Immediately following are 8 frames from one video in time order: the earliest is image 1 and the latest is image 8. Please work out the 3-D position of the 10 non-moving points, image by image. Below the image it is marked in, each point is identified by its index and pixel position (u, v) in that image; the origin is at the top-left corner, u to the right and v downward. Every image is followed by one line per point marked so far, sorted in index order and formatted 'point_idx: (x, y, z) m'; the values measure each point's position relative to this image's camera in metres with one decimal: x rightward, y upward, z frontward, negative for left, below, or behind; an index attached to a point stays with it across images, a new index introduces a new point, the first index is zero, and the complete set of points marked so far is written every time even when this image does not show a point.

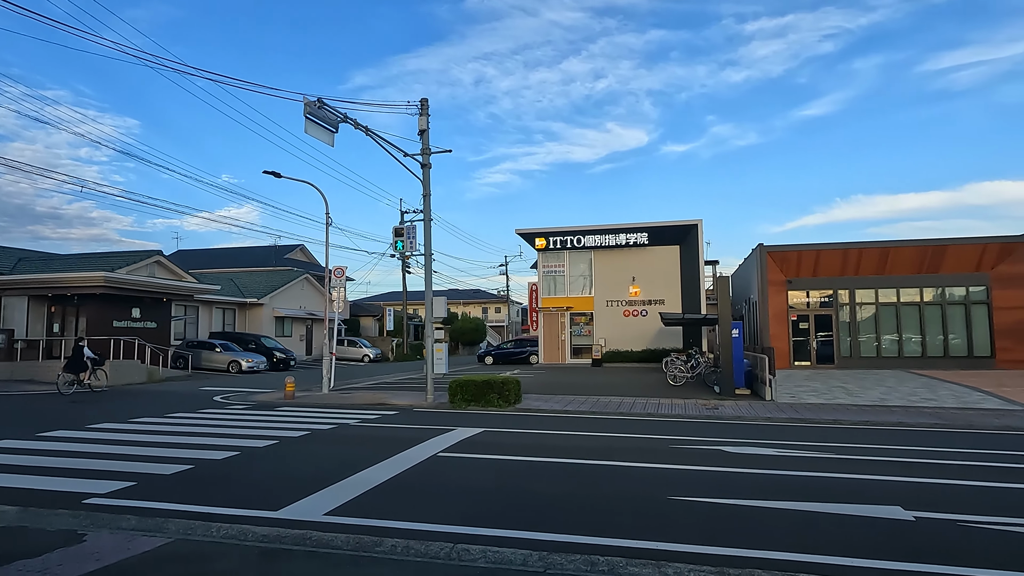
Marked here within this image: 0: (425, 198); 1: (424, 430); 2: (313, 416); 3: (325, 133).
0: (-2.4, +2.4, +17.8) m
1: (-1.7, -2.7, +12.6) m
2: (-4.5, -2.9, +15.1) m
3: (-4.0, +3.3, +14.2) m
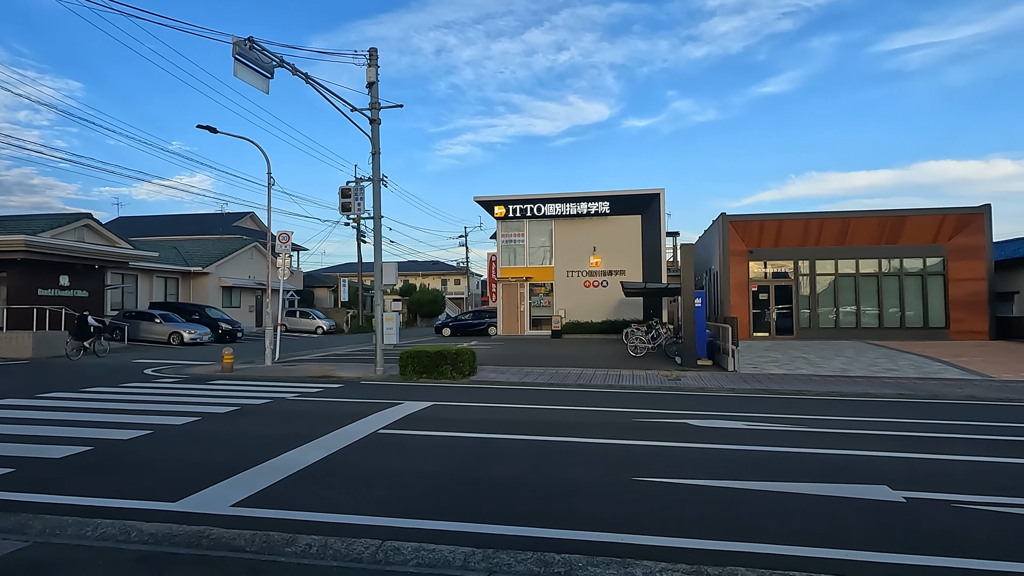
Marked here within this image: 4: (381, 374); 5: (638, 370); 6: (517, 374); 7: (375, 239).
0: (-3.5, +3.3, +16.6) m
1: (-2.5, -2.0, +11.6) m
2: (-5.5, -2.2, +13.9) m
3: (-4.9, +4.0, +12.8) m
4: (-3.3, -2.1, +16.4) m
5: (+3.3, -2.2, +17.5) m
6: (+0.1, -2.2, +16.4) m
7: (-3.4, +1.2, +16.6) m
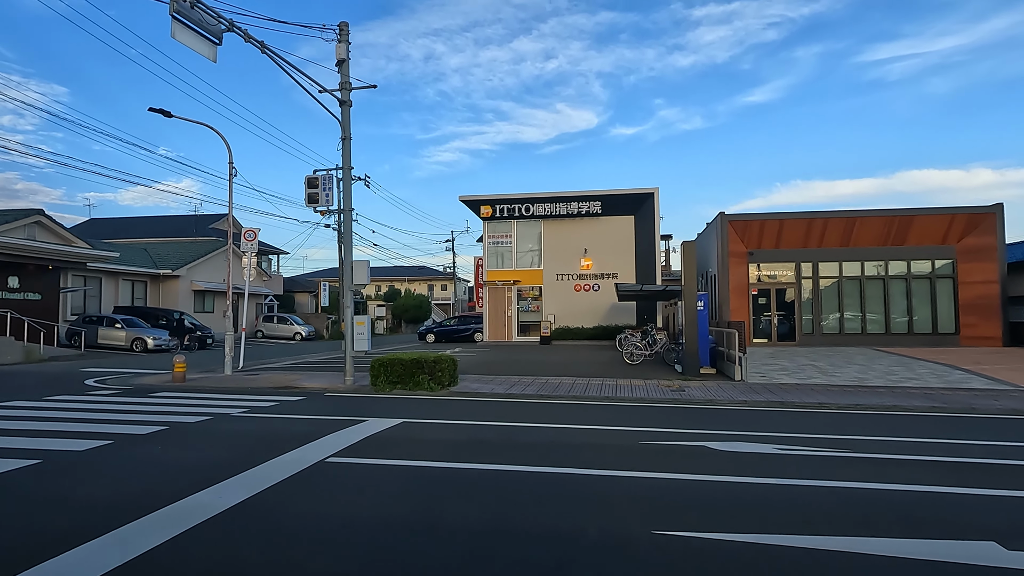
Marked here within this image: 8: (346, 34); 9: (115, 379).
0: (-3.8, +3.3, +14.9) m
1: (-2.8, -2.0, +9.9) m
2: (-5.8, -2.1, +12.2) m
3: (-5.1, +4.1, +11.1) m
4: (-3.6, -2.2, +14.7) m
5: (+3.0, -2.2, +15.9) m
6: (-0.2, -2.2, +14.7) m
7: (-3.8, +1.2, +14.8) m
8: (-3.9, +5.9, +15.3) m
9: (-9.6, -2.2, +16.0) m
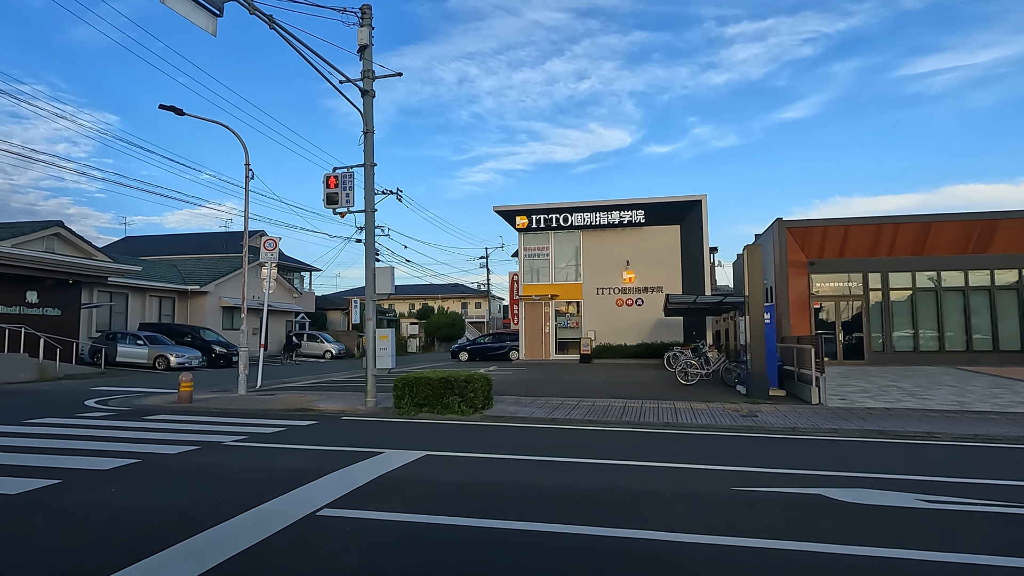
0: (-3.0, +3.1, +13.4) m
1: (-2.2, -2.0, +8.1) m
2: (-5.1, -2.3, +10.6) m
3: (-4.5, +4.0, +9.7) m
4: (-2.8, -2.3, +13.0) m
5: (+3.9, -2.4, +13.9) m
6: (+0.6, -2.3, +12.8) m
7: (-2.9, +1.0, +13.3) m
8: (-3.0, +5.7, +13.9) m
9: (-8.7, -2.5, +14.6) m
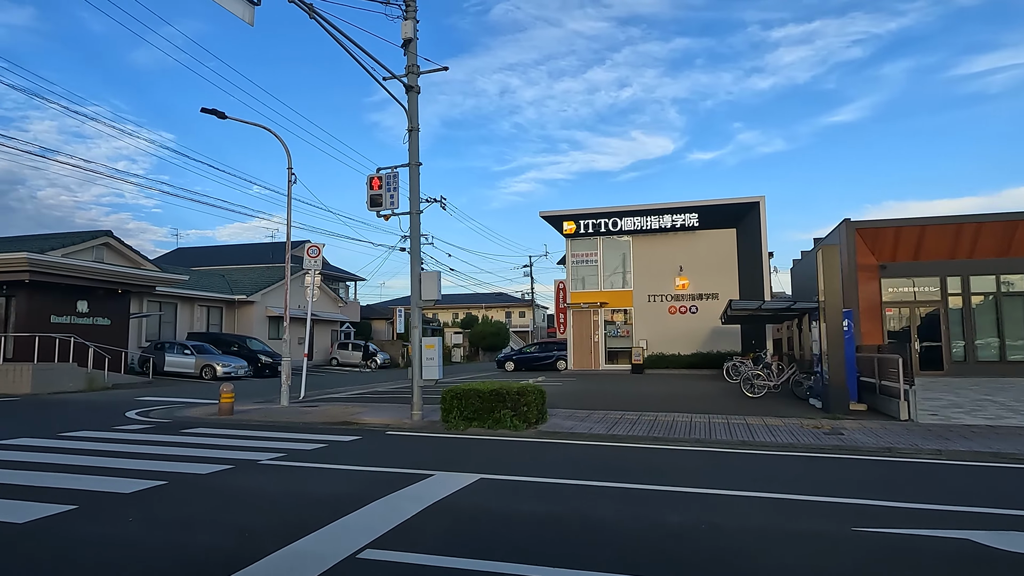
0: (-2.0, +3.0, +12.7) m
1: (-1.5, -2.0, +7.3) m
2: (-4.2, -2.3, +10.0) m
3: (-3.7, +3.9, +9.1) m
4: (-1.7, -2.4, +12.2) m
5: (+4.9, -2.5, +12.6) m
6: (+1.6, -2.4, +11.8) m
7: (-1.9, +0.9, +12.5) m
8: (-2.0, +5.5, +13.2) m
9: (-7.5, -2.6, +14.2) m
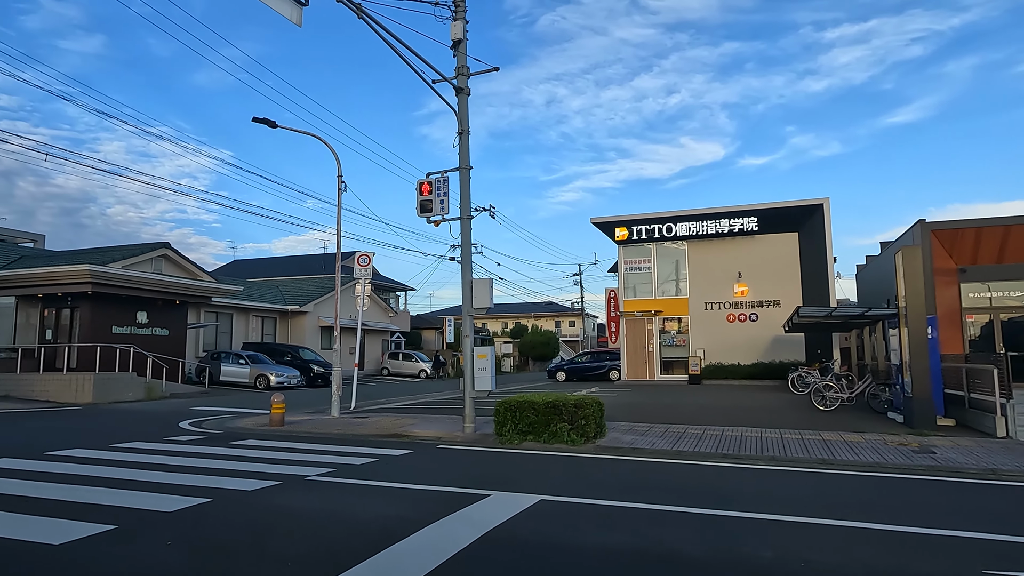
0: (-1.0, +2.9, +12.3) m
1: (-0.8, -2.1, +6.9) m
2: (-3.4, -2.5, +9.7) m
3: (-3.0, +3.8, +8.9) m
4: (-0.7, -2.6, +11.7) m
5: (+5.9, -2.6, +11.7) m
6: (+2.6, -2.5, +11.1) m
7: (-0.9, +0.8, +12.1) m
8: (-1.0, +5.4, +12.9) m
9: (-6.4, -2.8, +14.1) m
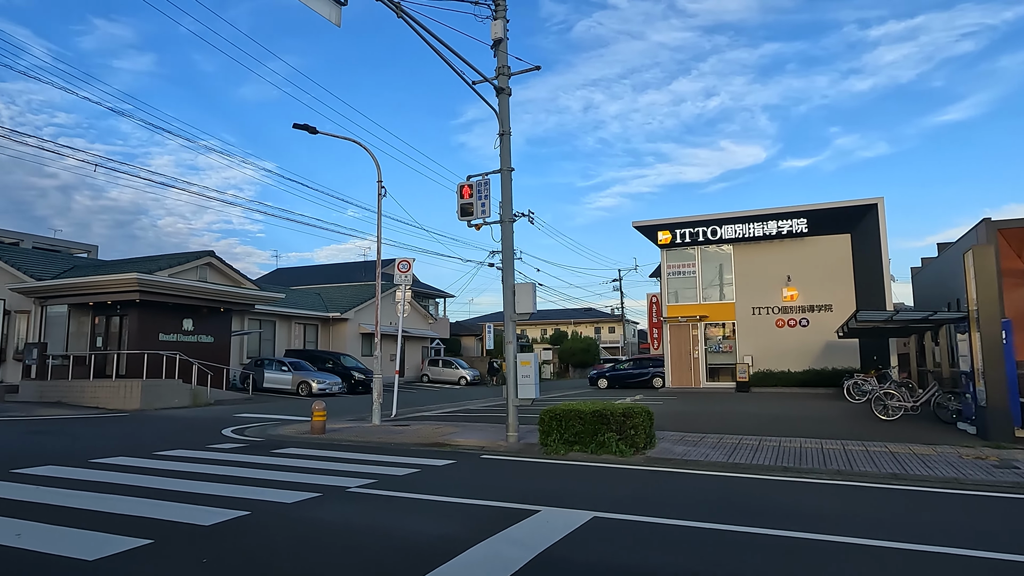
0: (-0.2, +2.8, +12.0) m
1: (-0.3, -2.1, +6.5) m
2: (-2.7, -2.5, +9.5) m
3: (-2.4, +3.7, +8.7) m
4: (0.0, -2.7, +11.4) m
5: (+6.7, -2.6, +10.9) m
6: (+3.3, -2.6, +10.6) m
7: (-0.1, +0.7, +11.8) m
8: (-0.2, +5.3, +12.6) m
9: (-5.5, -3.0, +14.1) m
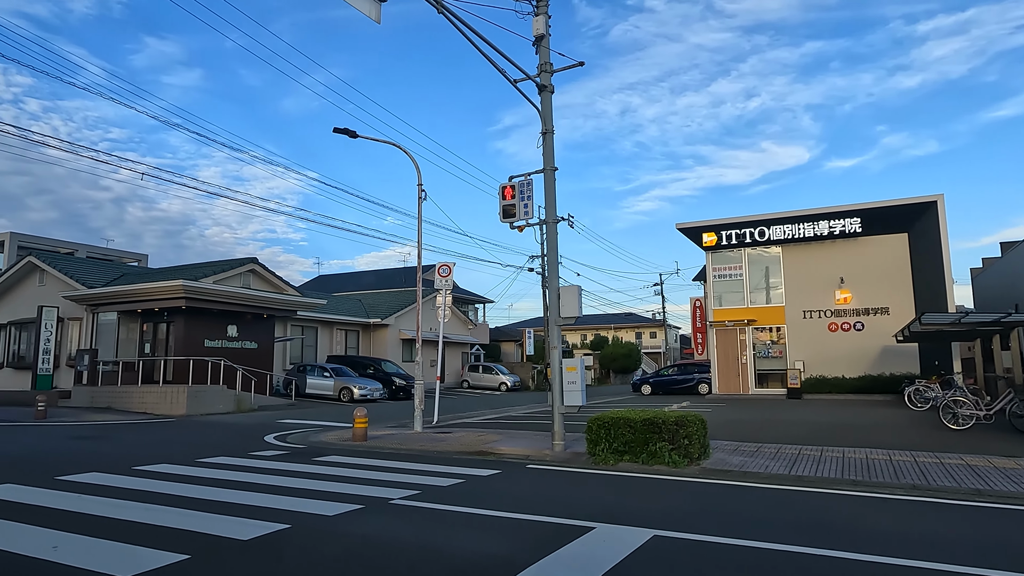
0: (+0.6, +2.7, +11.6) m
1: (+0.1, -2.2, +6.1) m
2: (-2.1, -2.6, +9.2) m
3: (-1.9, +3.7, +8.5) m
4: (+0.8, -2.7, +10.9) m
5: (+7.4, -2.6, +10.1) m
6: (+4.0, -2.6, +10.0) m
7: (+0.6, +0.6, +11.4) m
8: (+0.6, +5.2, +12.3) m
9: (-4.5, -3.1, +14.0) m
